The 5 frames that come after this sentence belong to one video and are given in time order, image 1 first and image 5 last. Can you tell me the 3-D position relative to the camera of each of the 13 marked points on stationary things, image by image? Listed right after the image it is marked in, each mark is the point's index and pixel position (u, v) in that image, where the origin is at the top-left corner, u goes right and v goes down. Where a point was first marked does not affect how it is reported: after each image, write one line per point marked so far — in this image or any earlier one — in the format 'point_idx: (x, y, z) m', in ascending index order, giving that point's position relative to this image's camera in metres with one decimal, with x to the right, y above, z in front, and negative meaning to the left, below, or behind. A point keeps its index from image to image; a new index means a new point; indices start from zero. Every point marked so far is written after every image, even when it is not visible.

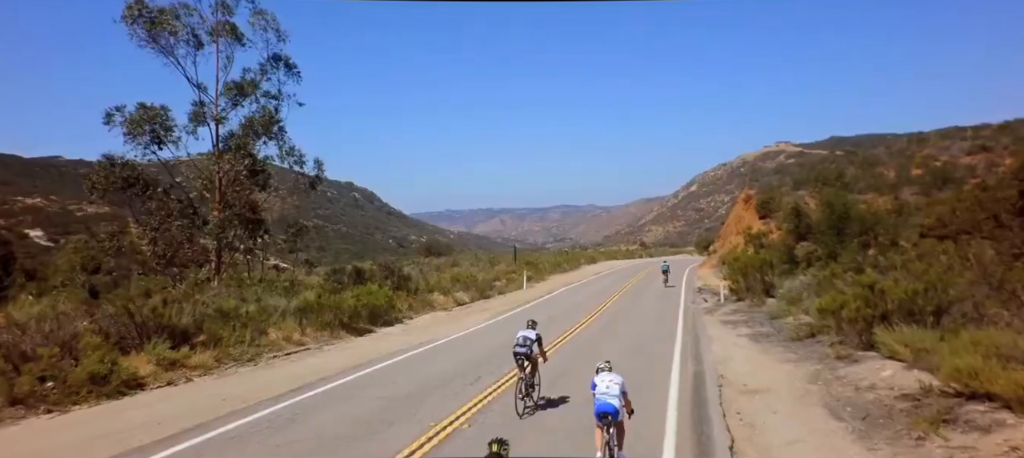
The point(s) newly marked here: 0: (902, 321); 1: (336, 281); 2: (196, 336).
0: (+6.5, -1.6, +9.8) m
1: (-5.7, -1.7, +18.7) m
2: (-6.1, -2.1, +11.2) m
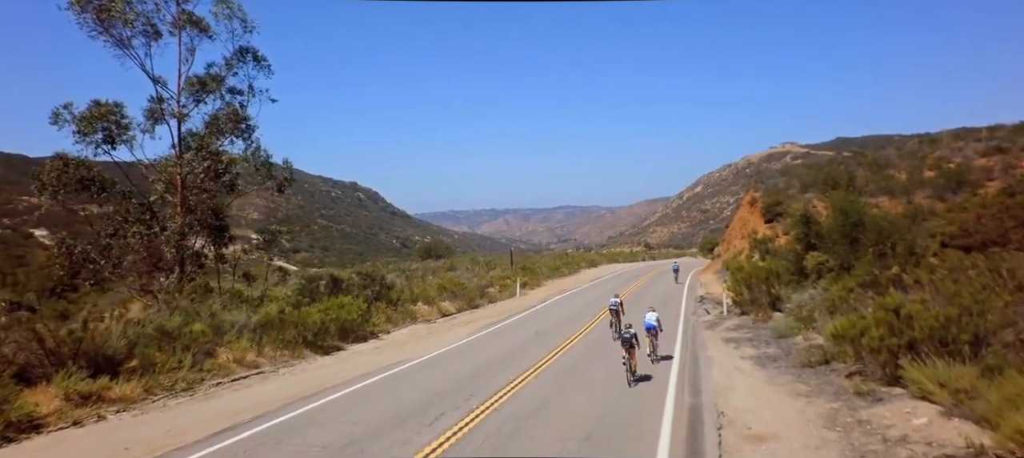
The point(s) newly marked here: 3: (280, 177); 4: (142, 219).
0: (+6.1, -1.8, +8.4) m
1: (-6.2, -1.9, +17.4) m
2: (-6.6, -2.3, +9.9) m
3: (-7.8, +1.7, +18.6) m
4: (-10.0, +0.3, +15.8) m
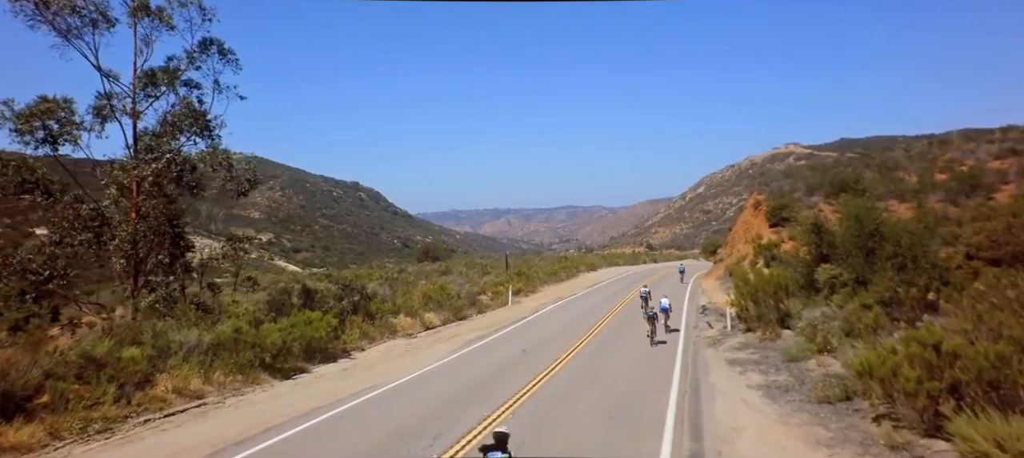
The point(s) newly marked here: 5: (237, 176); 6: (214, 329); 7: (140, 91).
0: (+5.6, -2.0, +6.9) m
1: (-6.6, -2.2, +16.1) m
2: (-7.0, -2.5, +8.6) m
3: (-8.2, +1.5, +17.2) m
4: (-10.4, +0.1, +14.4) m
5: (-8.2, +1.5, +17.0) m
6: (-6.7, -2.2, +13.1) m
7: (-9.4, +3.5, +14.8) m
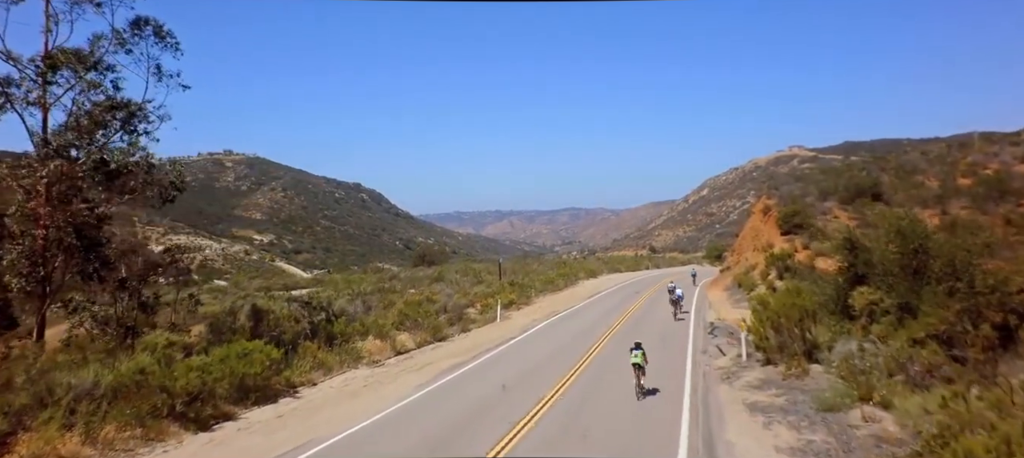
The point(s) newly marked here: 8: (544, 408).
0: (+5.1, -2.3, +4.5) m
1: (-7.1, -2.5, +13.7) m
2: (-7.6, -2.7, +6.2) m
3: (-8.7, +1.2, +14.8) m
4: (-11.0, -0.2, +12.1) m
5: (-8.7, +1.3, +14.7) m
6: (-7.2, -2.5, +10.7) m
7: (-9.9, +3.2, +12.5) m
8: (+0.6, -3.8, +12.3) m
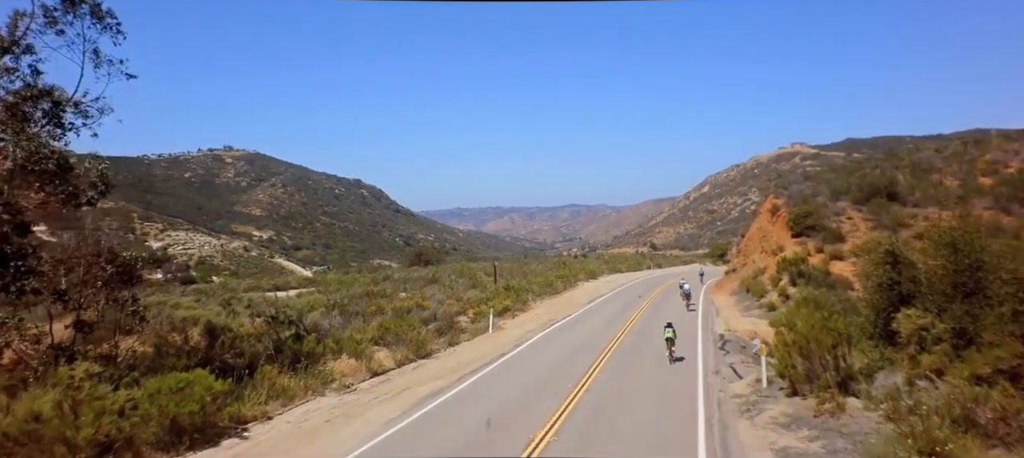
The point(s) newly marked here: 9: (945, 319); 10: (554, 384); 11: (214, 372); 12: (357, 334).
0: (+4.8, -2.6, +2.7) m
1: (-7.3, -2.6, +11.9) m
2: (-7.8, -3.0, +4.4) m
3: (-9.0, +1.0, +13.0) m
4: (-11.2, -0.4, +10.3) m
5: (-9.0, +1.1, +12.8) m
6: (-7.5, -2.7, +8.9) m
7: (-10.2, +3.1, +10.6) m
8: (+0.3, -4.0, +10.4) m
9: (+8.2, -1.6, +11.2) m
10: (+1.1, -4.1, +15.6) m
11: (-6.1, -2.8, +12.1) m
12: (-4.7, -3.2, +18.1) m
